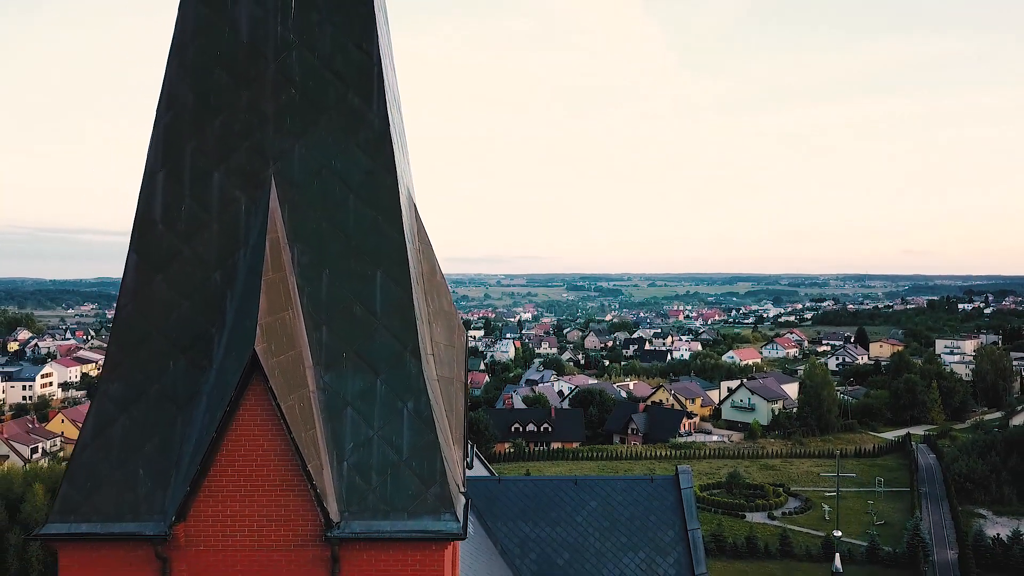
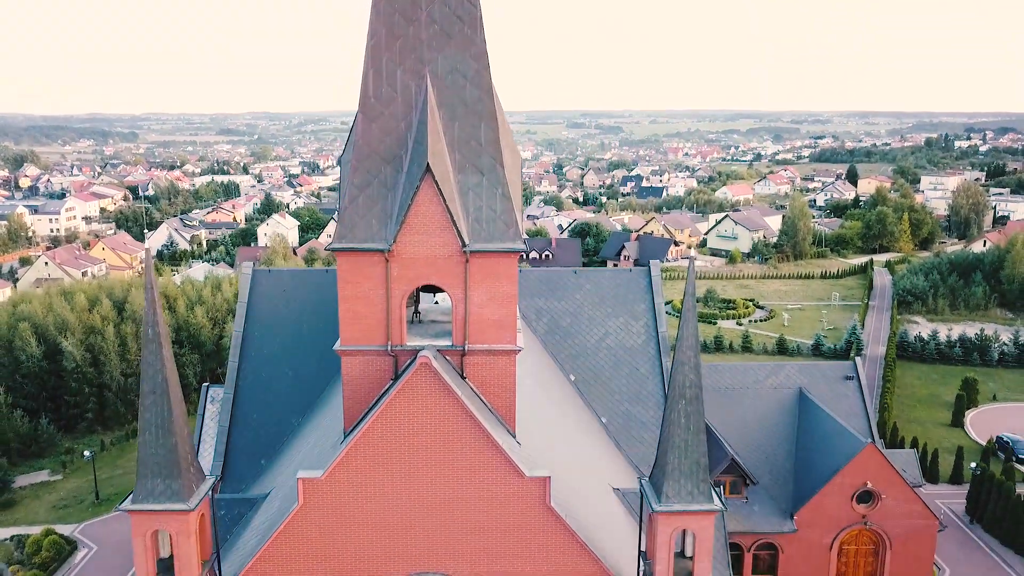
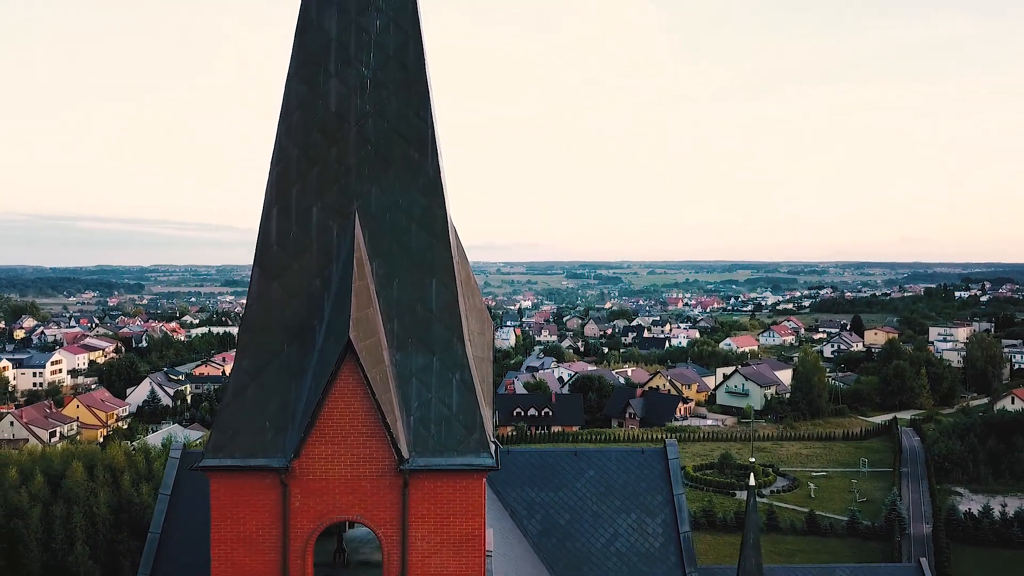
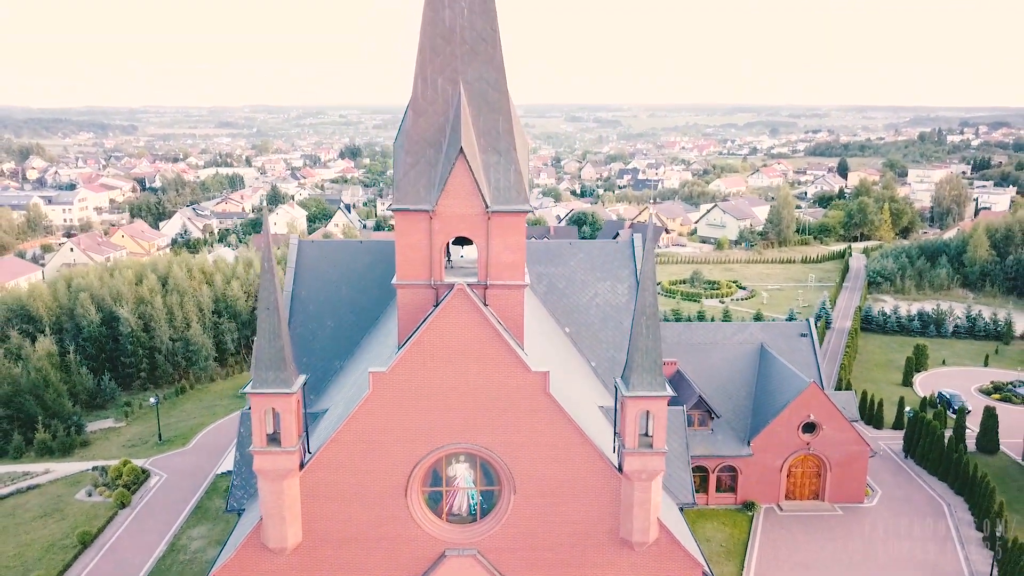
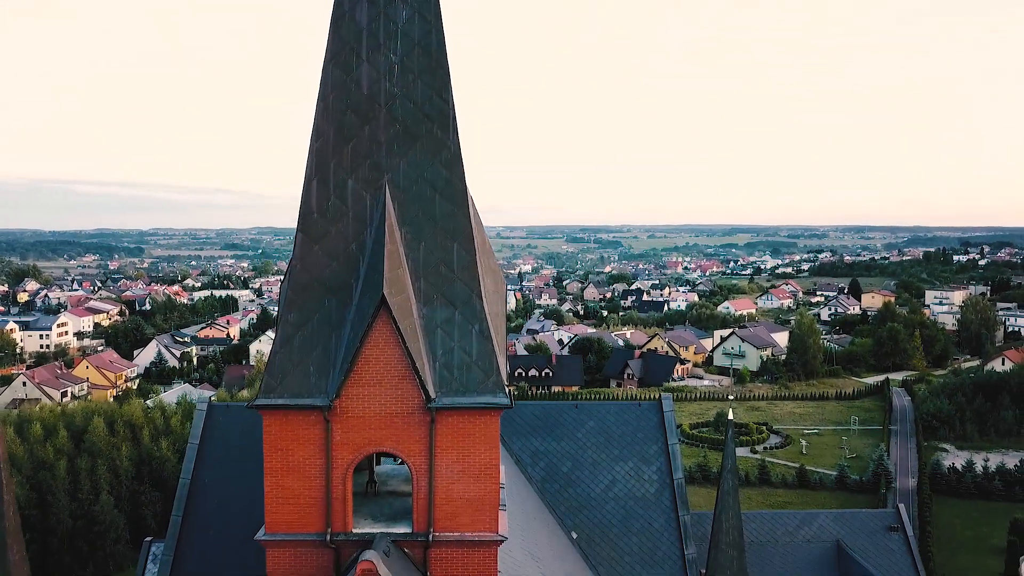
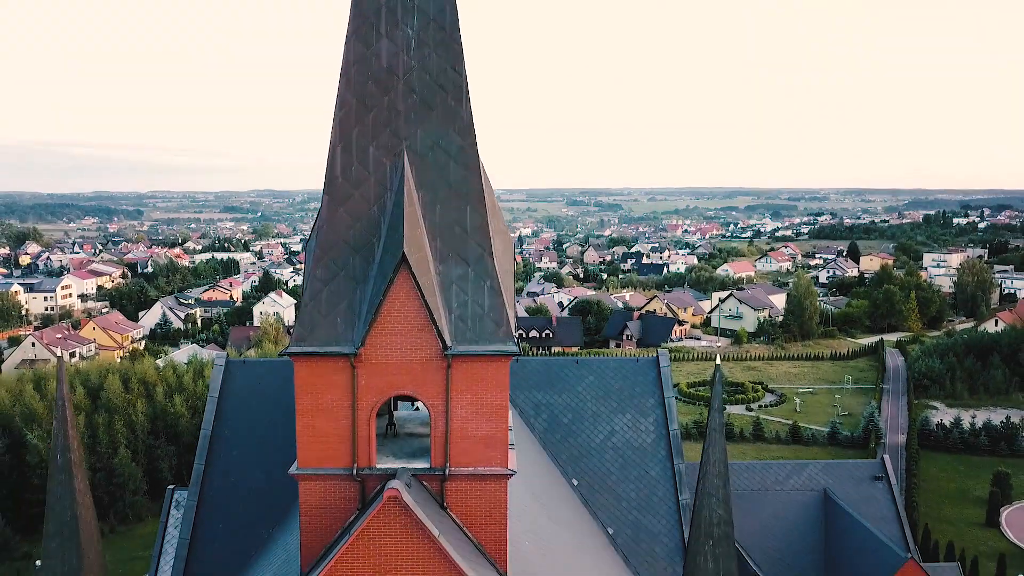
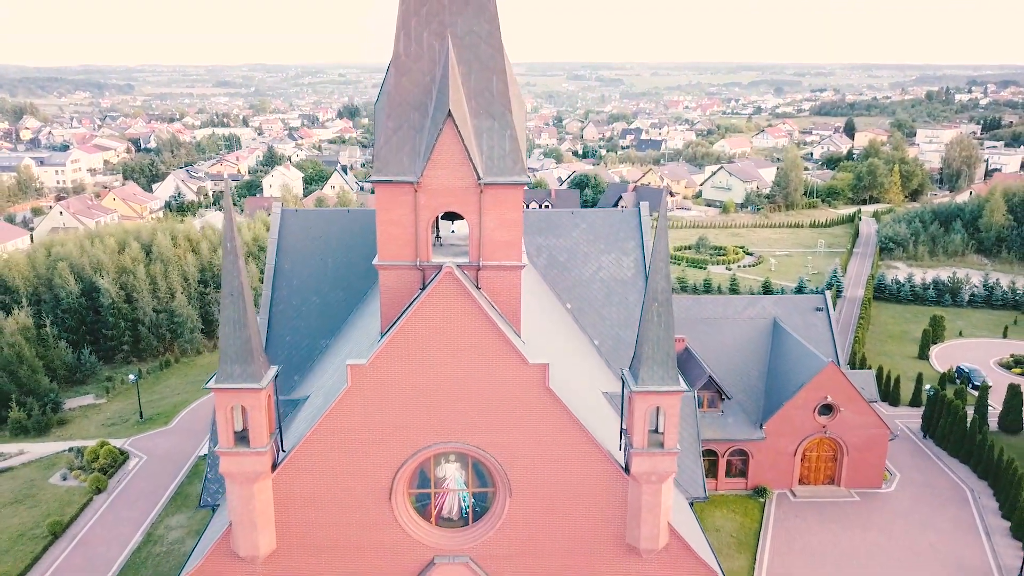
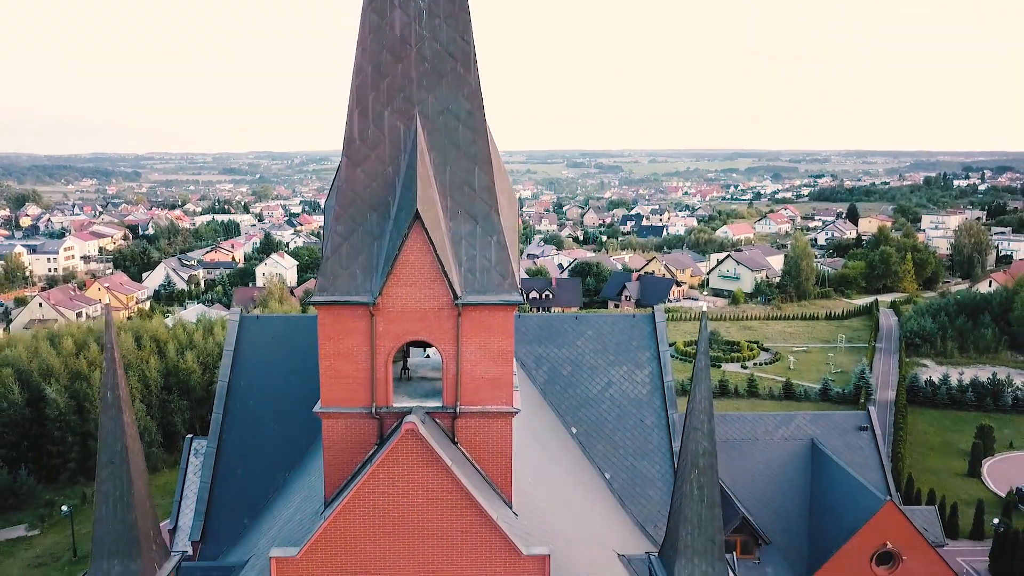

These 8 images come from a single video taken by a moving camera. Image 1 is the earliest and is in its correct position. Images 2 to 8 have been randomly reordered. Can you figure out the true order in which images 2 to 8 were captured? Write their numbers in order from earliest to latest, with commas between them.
3, 5, 6, 8, 2, 7, 4
